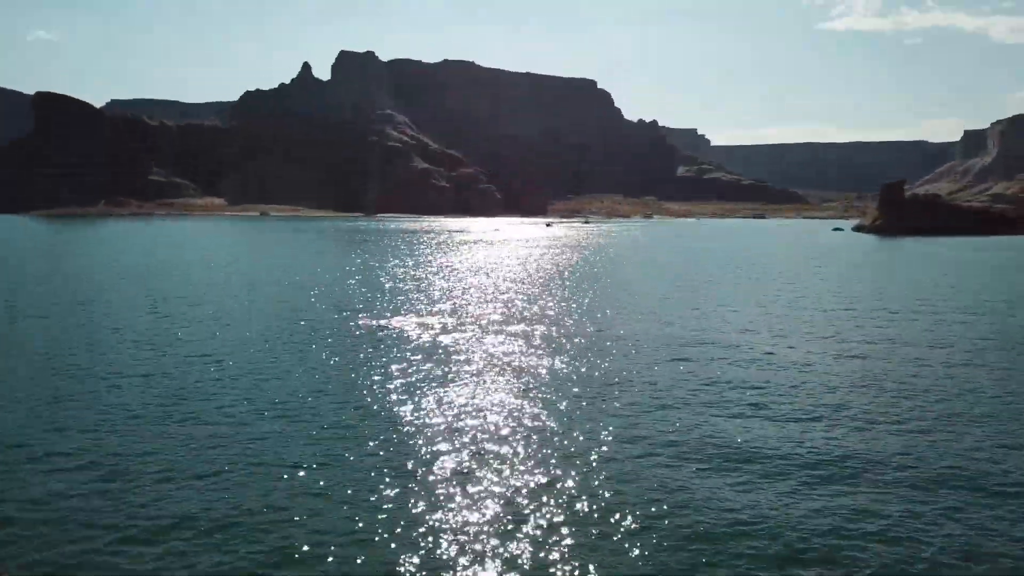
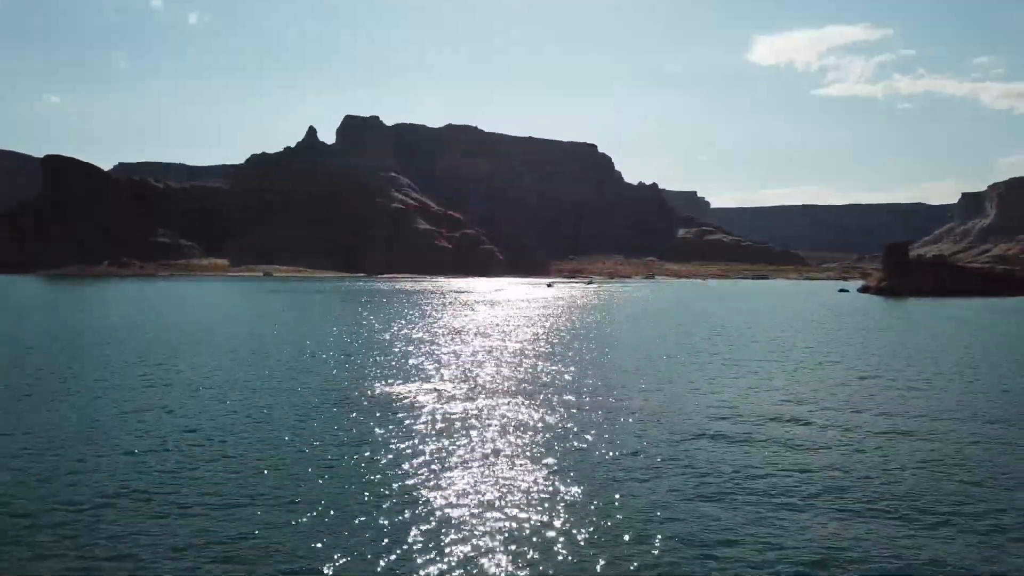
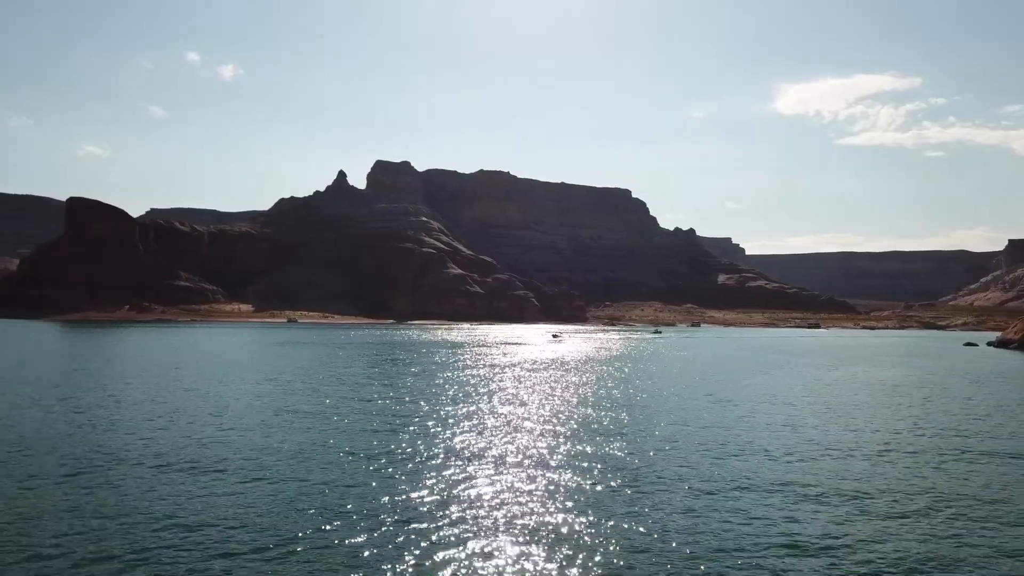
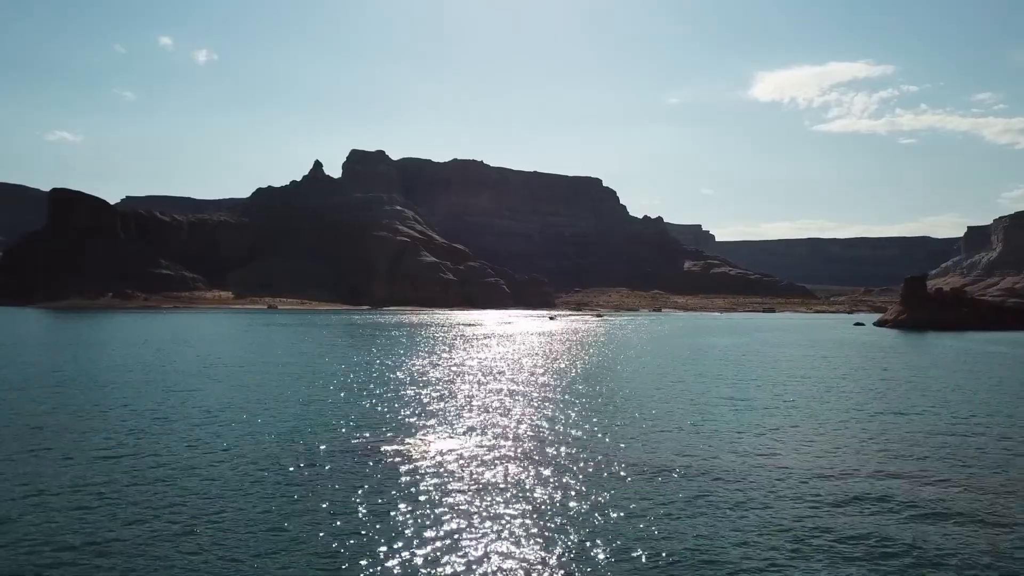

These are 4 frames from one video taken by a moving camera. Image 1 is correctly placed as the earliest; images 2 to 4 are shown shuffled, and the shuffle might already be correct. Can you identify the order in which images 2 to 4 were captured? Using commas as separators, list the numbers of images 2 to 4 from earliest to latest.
2, 4, 3
